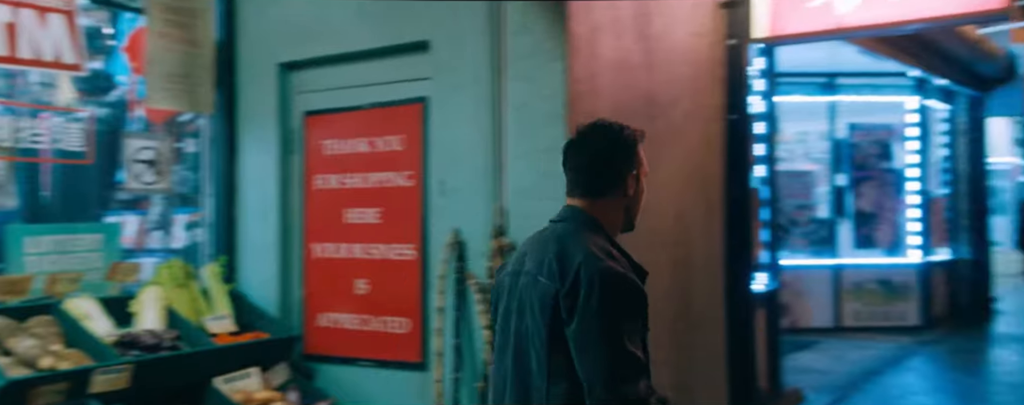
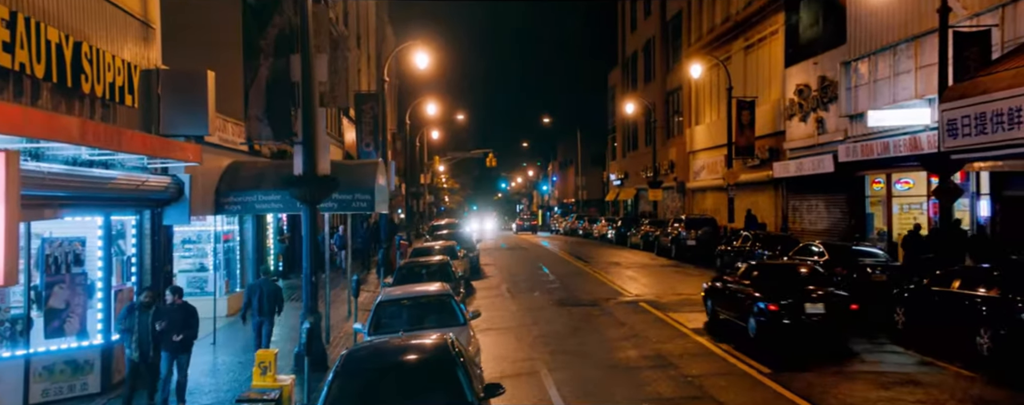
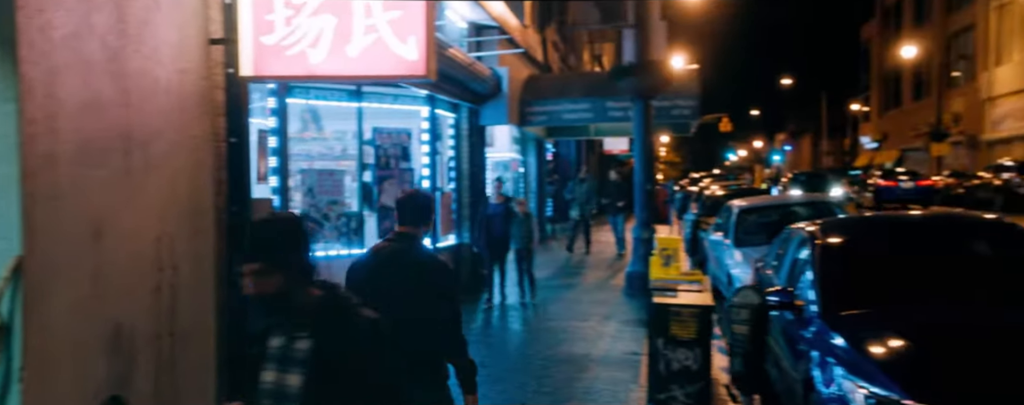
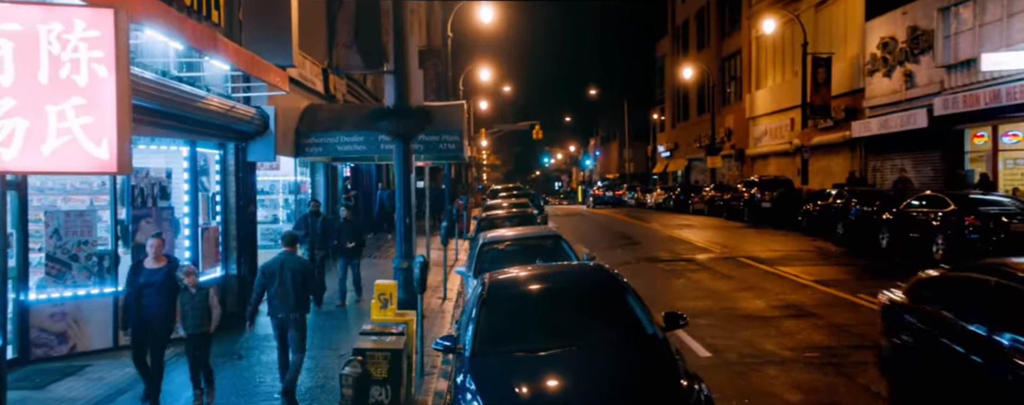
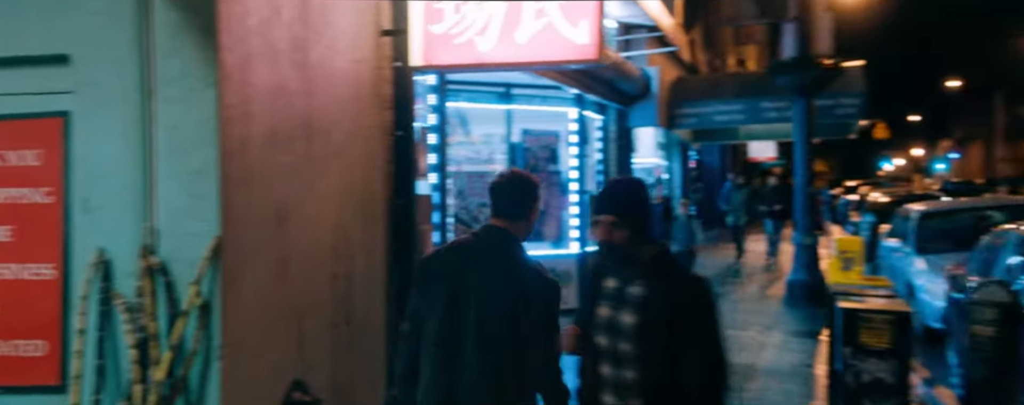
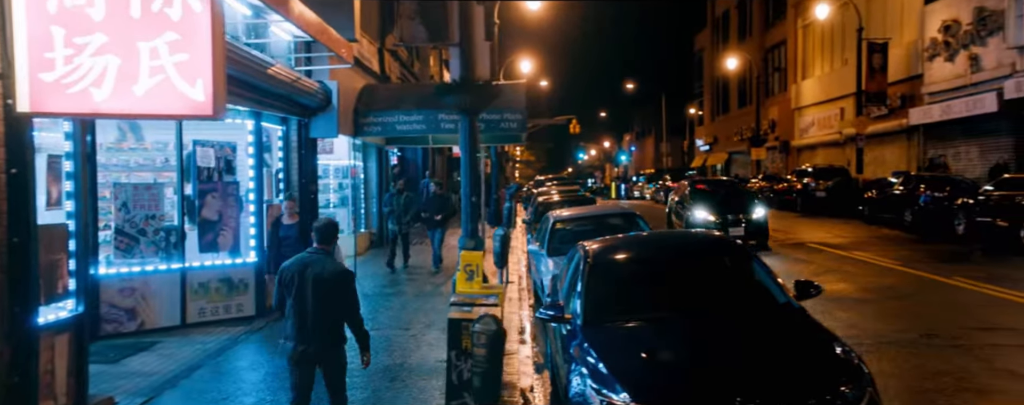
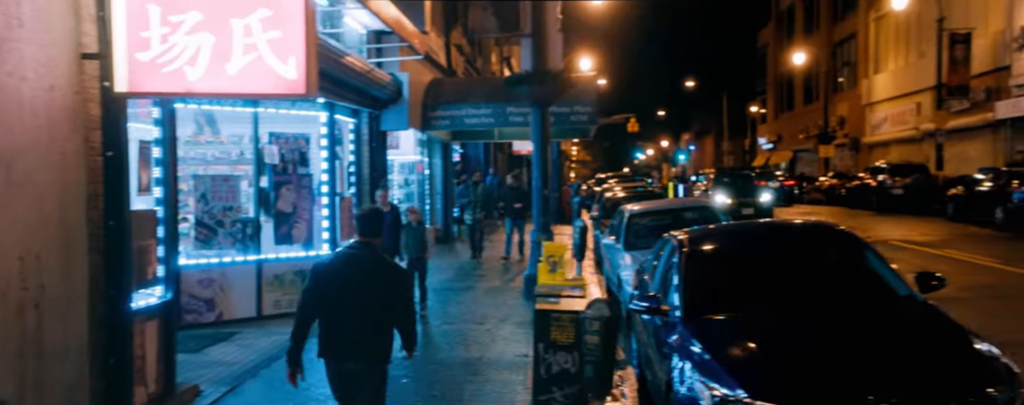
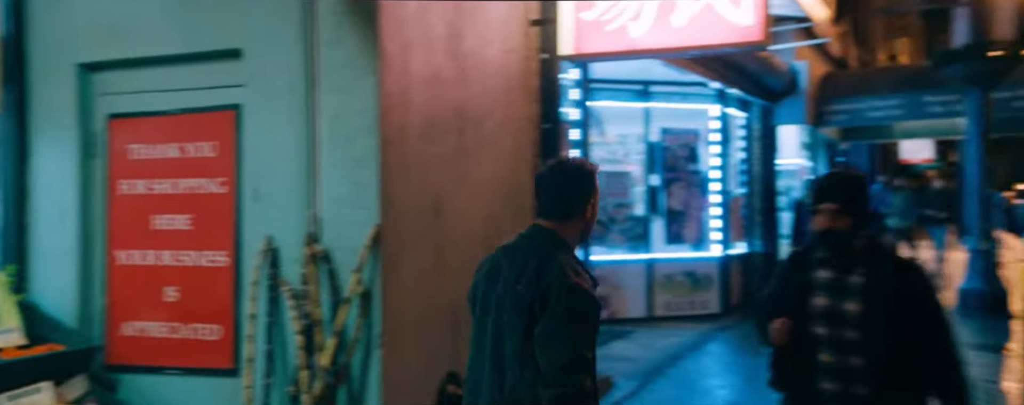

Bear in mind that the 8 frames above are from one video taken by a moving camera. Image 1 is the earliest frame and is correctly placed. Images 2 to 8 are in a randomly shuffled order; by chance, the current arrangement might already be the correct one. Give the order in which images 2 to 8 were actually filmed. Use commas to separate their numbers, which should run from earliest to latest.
8, 5, 3, 7, 6, 4, 2
